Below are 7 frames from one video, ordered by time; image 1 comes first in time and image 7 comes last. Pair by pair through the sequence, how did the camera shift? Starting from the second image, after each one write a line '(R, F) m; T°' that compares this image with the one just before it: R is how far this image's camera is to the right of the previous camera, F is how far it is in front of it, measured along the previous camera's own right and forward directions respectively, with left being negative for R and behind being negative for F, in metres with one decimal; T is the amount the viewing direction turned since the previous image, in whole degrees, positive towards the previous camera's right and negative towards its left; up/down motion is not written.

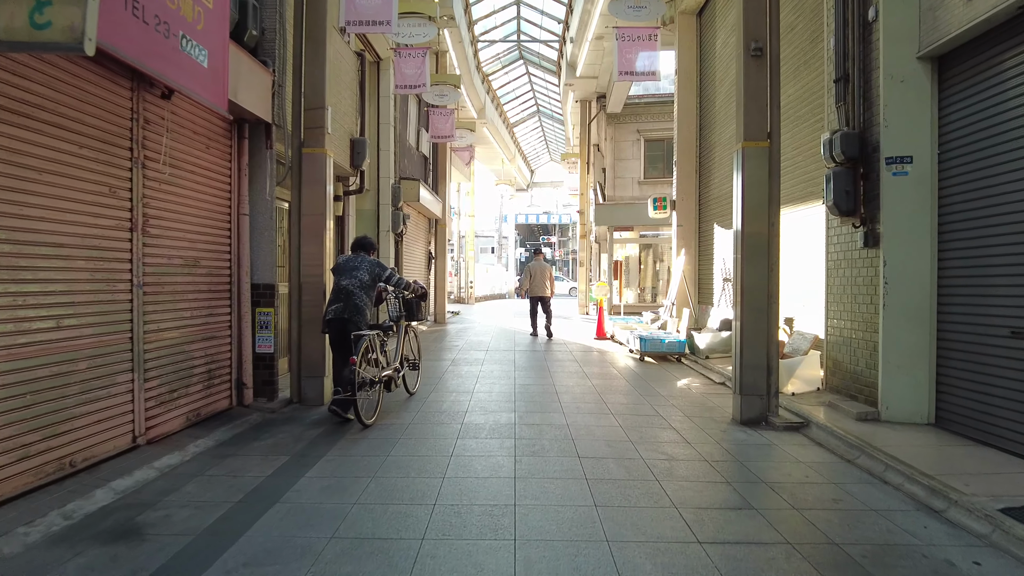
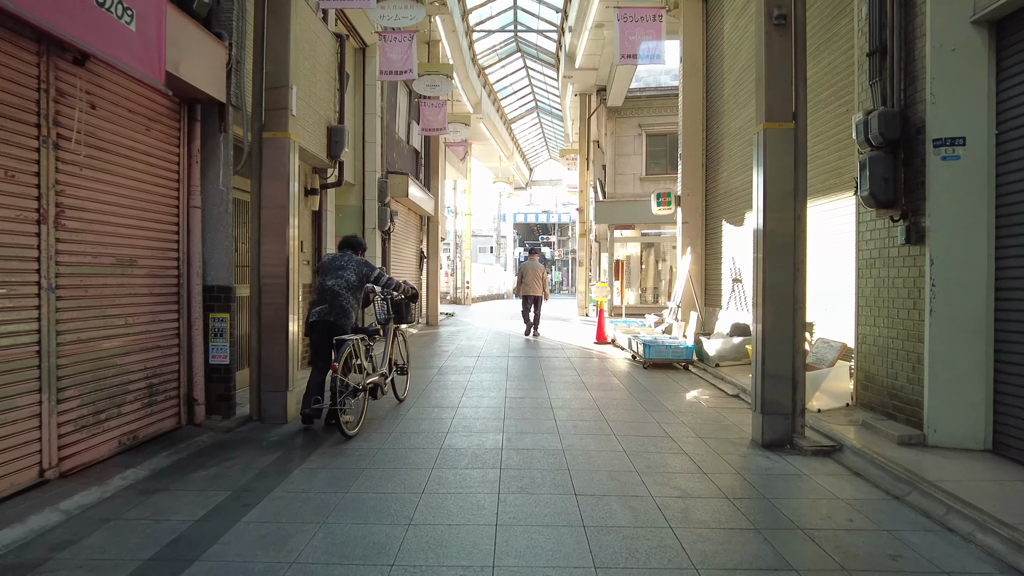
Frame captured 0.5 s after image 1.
(+0.1, +0.7) m; 0°
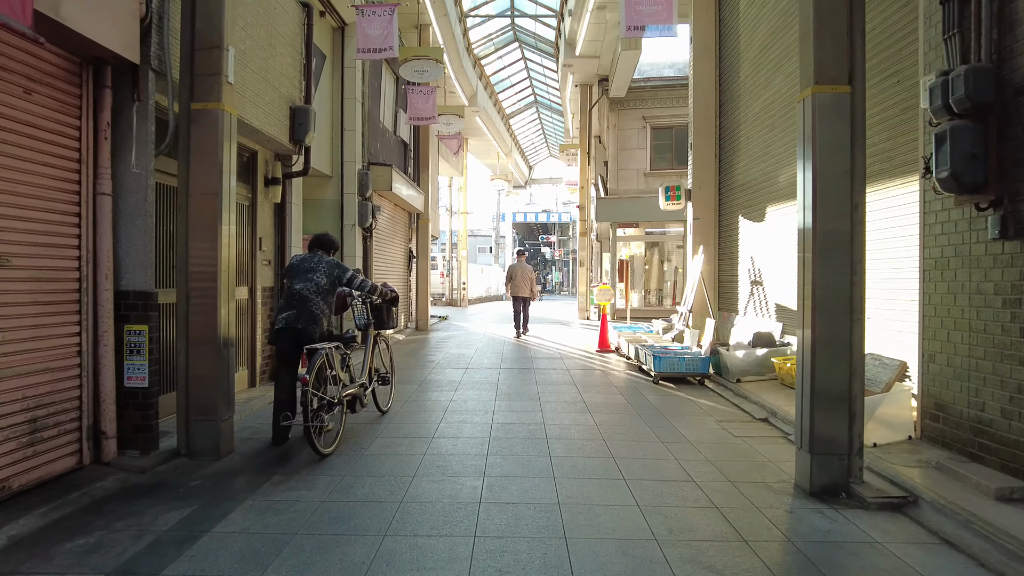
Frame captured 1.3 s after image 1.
(+0.1, +0.9) m; 0°
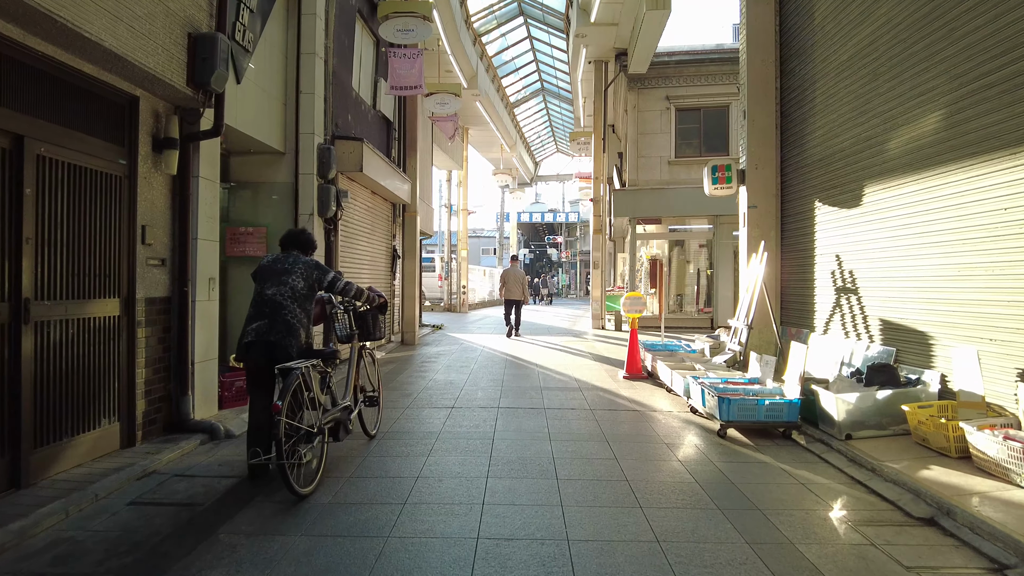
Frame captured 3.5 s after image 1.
(0.0, +2.1) m; 0°
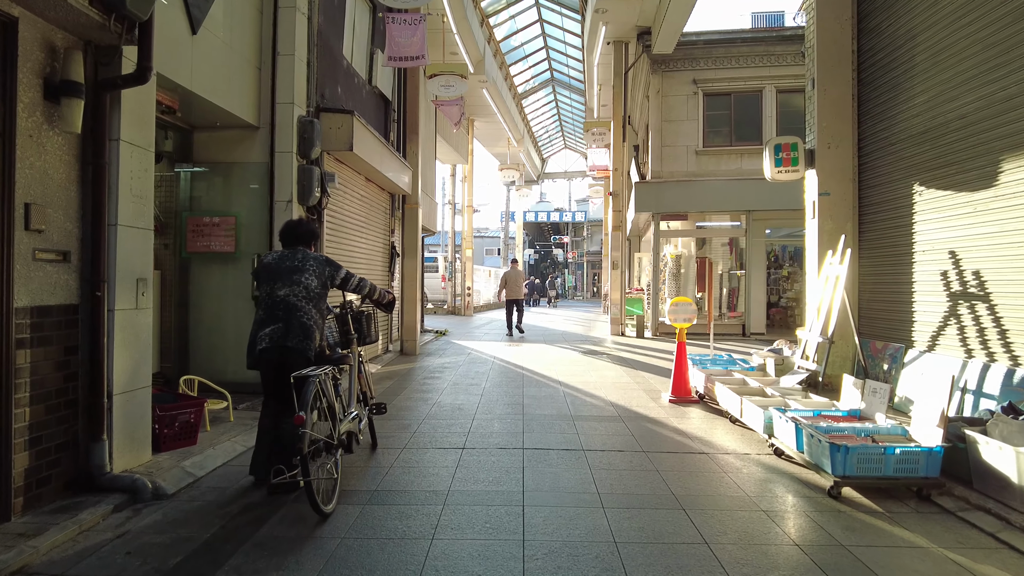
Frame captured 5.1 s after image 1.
(-0.2, +1.3) m; 0°
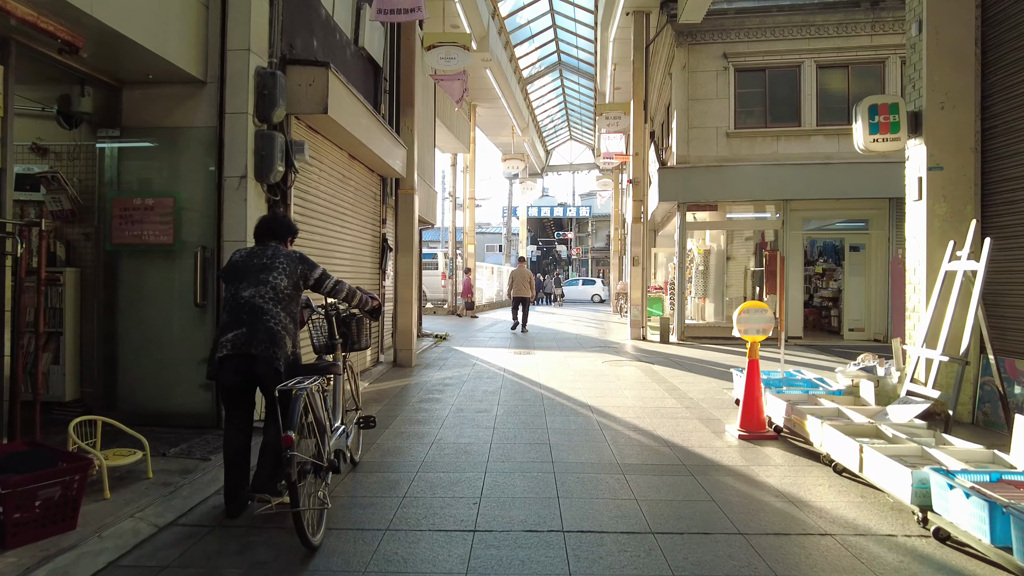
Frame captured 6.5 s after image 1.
(-0.2, +1.4) m; 0°
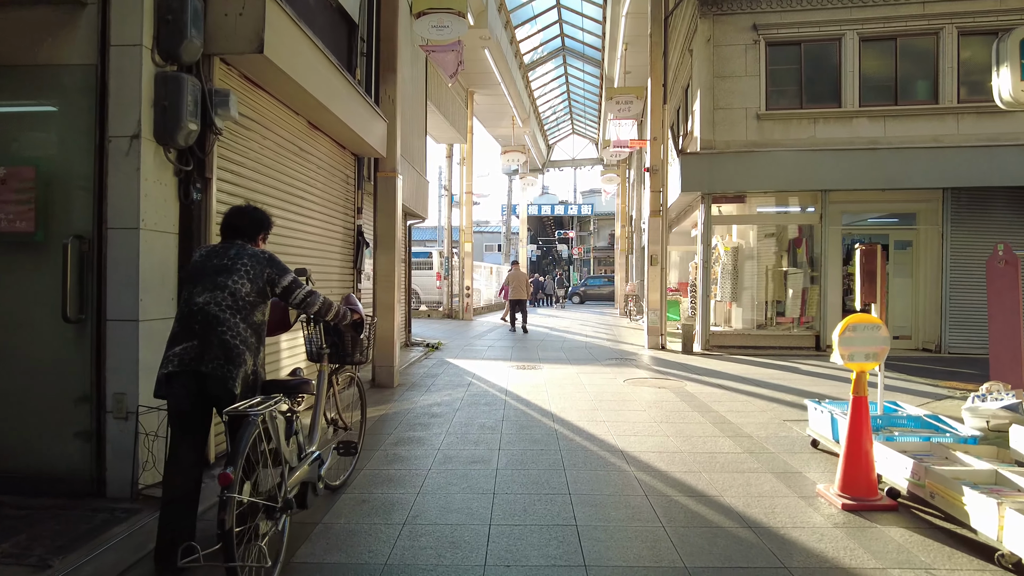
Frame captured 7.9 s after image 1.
(-0.1, +1.5) m; 0°
